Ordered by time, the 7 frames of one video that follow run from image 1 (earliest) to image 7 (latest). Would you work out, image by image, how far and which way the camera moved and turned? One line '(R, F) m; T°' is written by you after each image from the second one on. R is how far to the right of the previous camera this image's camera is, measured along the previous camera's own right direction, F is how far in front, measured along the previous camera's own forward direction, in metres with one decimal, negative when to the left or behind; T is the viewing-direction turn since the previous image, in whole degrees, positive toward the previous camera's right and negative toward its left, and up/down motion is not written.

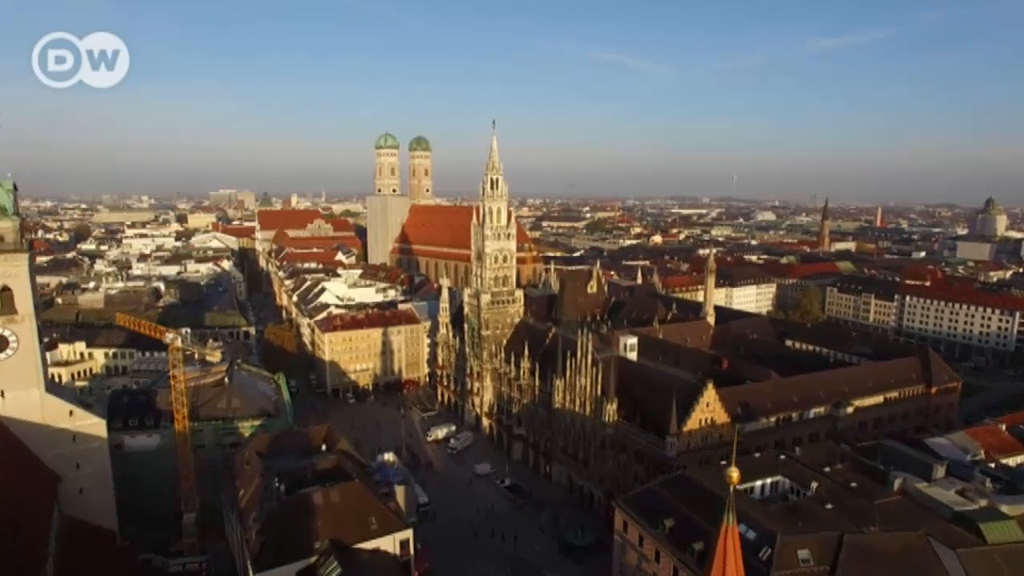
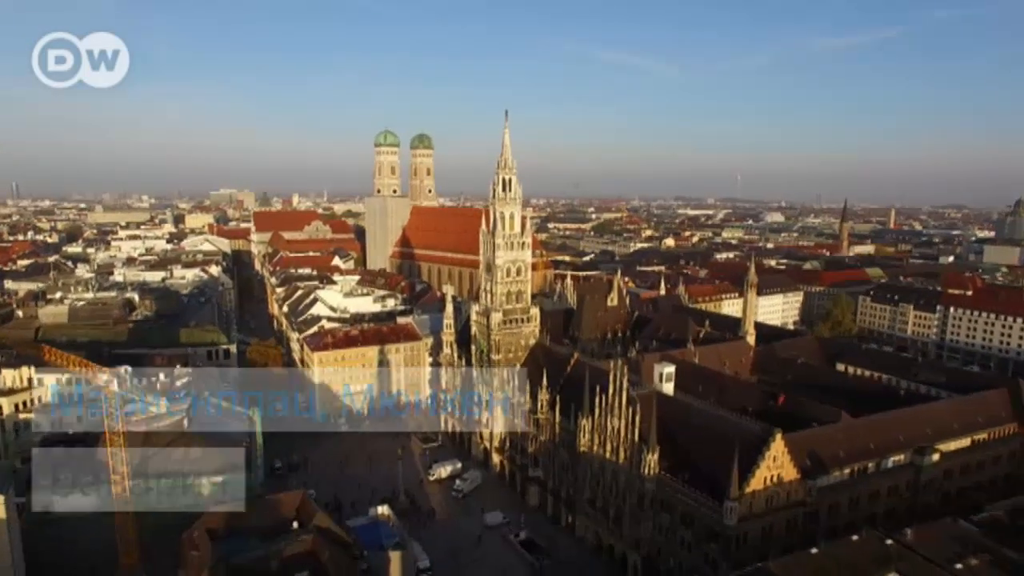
(-0.8, +7.0) m; 0°
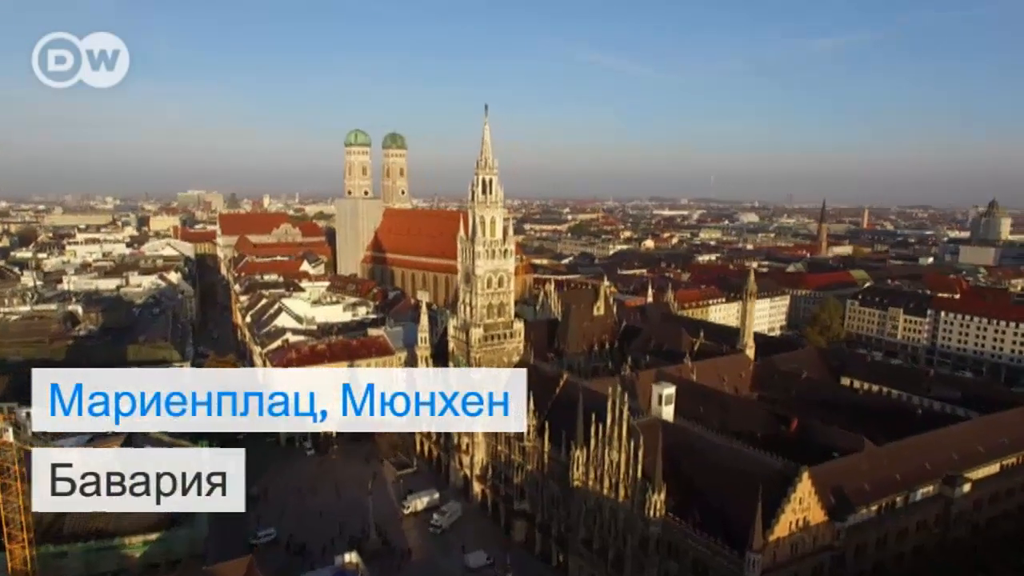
(-0.4, +4.2) m; +2°
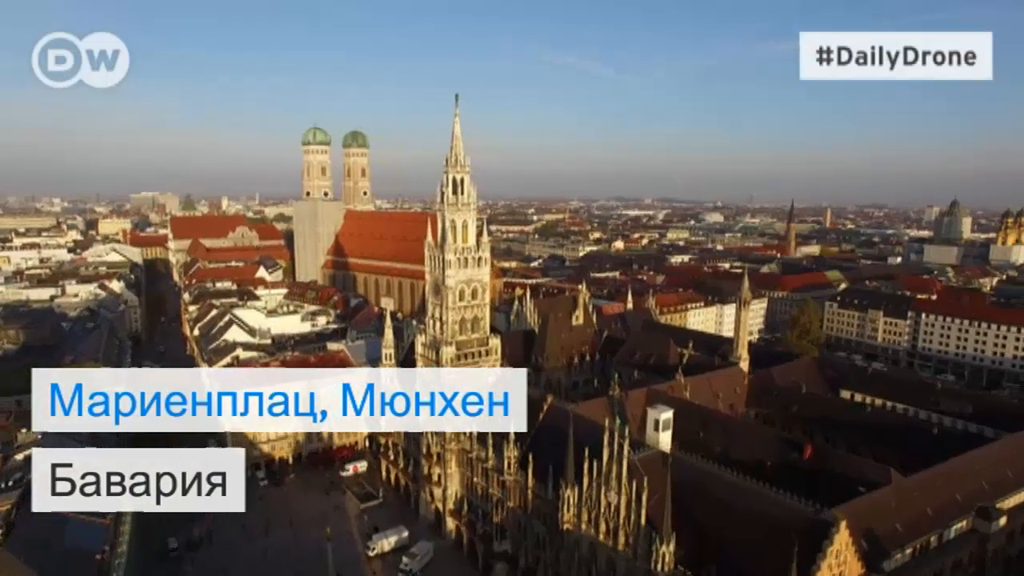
(-0.6, +4.4) m; +3°
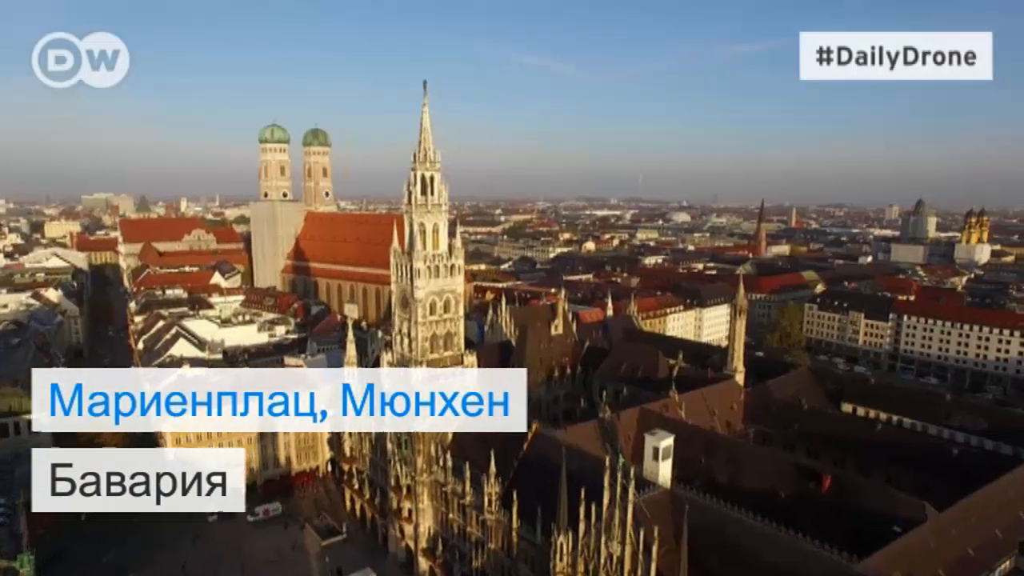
(-0.5, +4.0) m; +3°
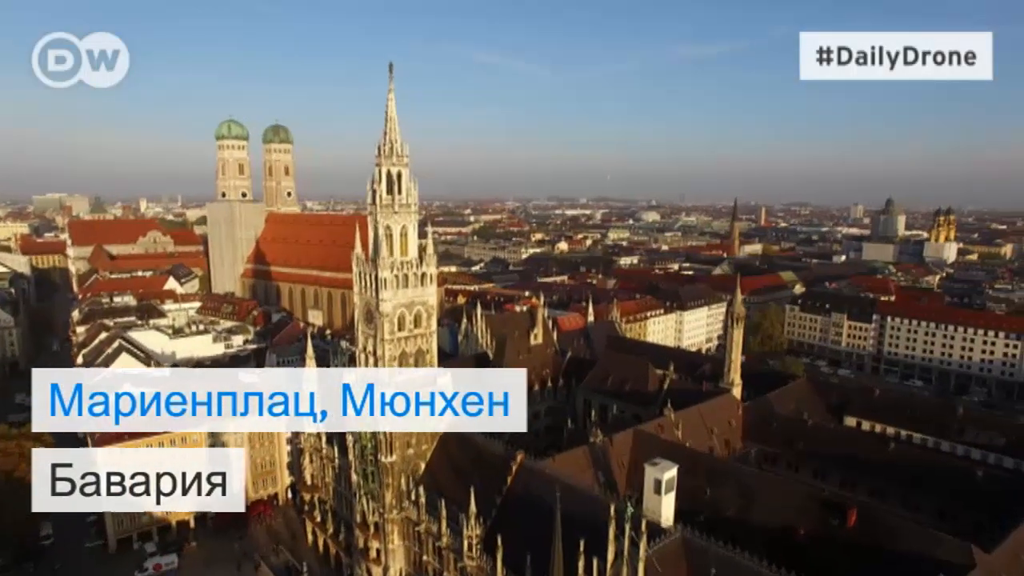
(-0.4, +3.8) m; +3°
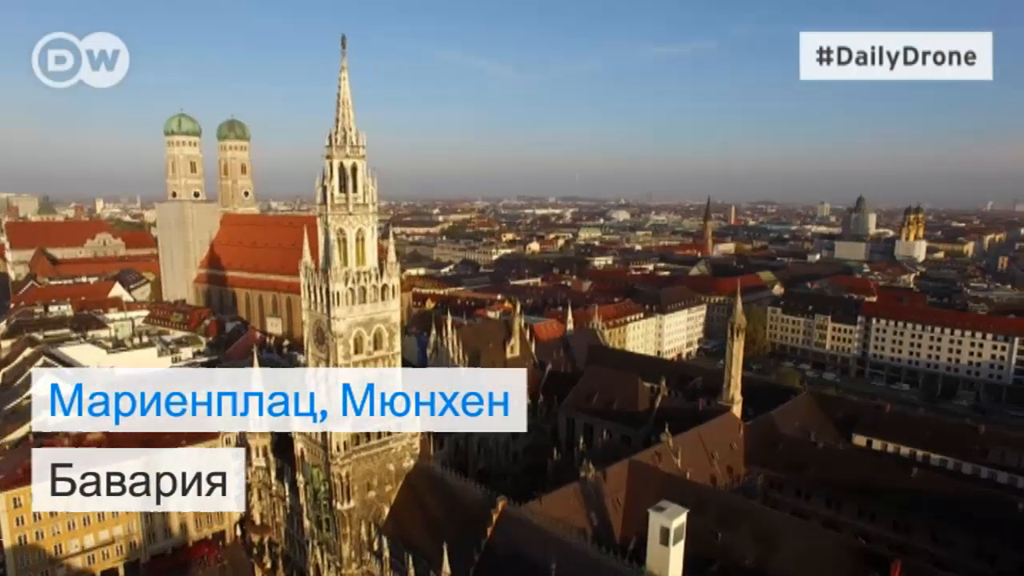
(-0.3, +4.2) m; +3°
